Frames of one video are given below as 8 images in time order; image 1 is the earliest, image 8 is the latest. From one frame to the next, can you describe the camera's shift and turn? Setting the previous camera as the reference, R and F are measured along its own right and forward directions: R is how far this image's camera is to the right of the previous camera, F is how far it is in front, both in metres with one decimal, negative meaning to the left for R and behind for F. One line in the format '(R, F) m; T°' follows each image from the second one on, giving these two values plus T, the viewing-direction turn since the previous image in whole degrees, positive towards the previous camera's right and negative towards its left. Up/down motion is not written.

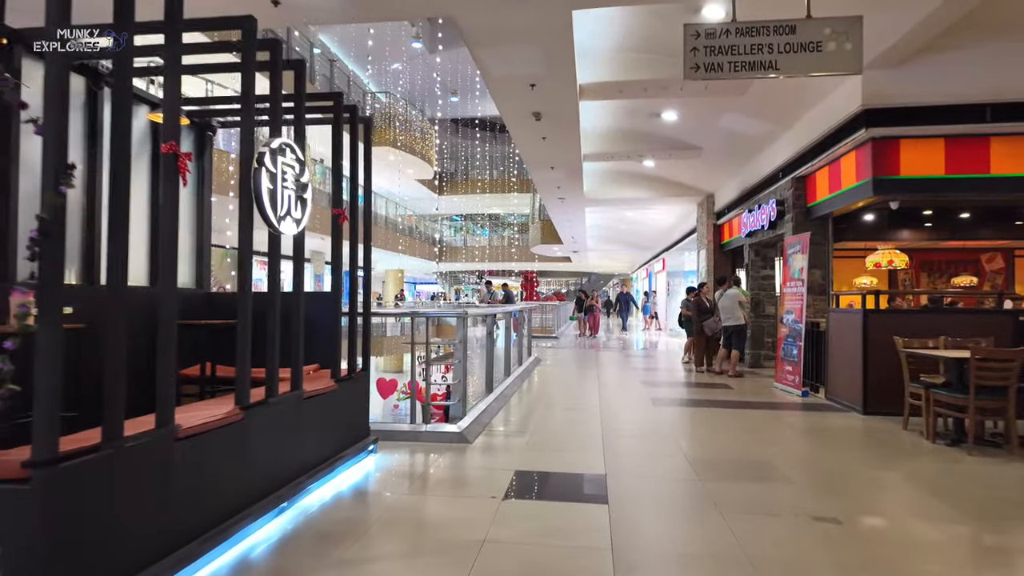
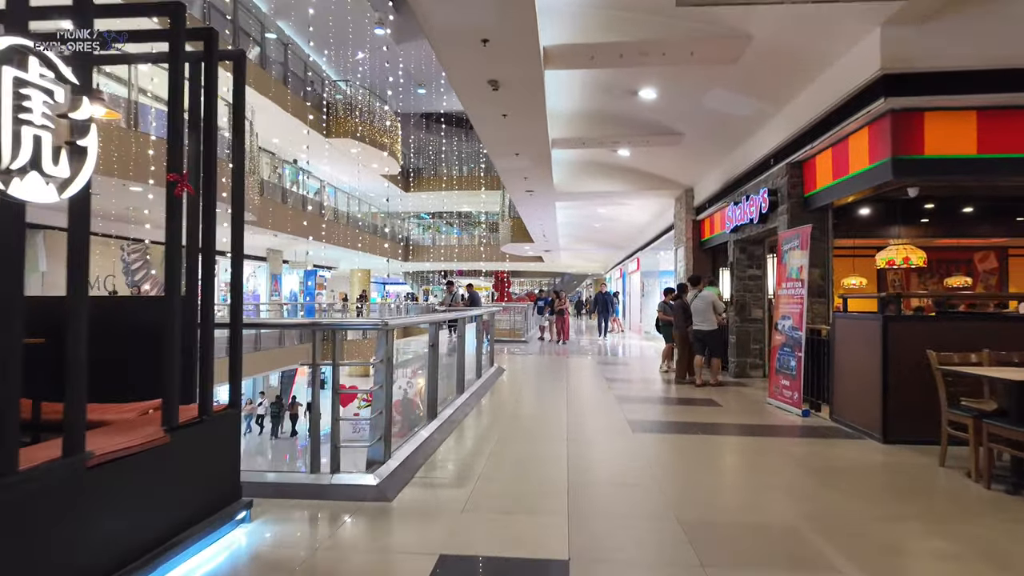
(+0.2, +1.0) m; +3°
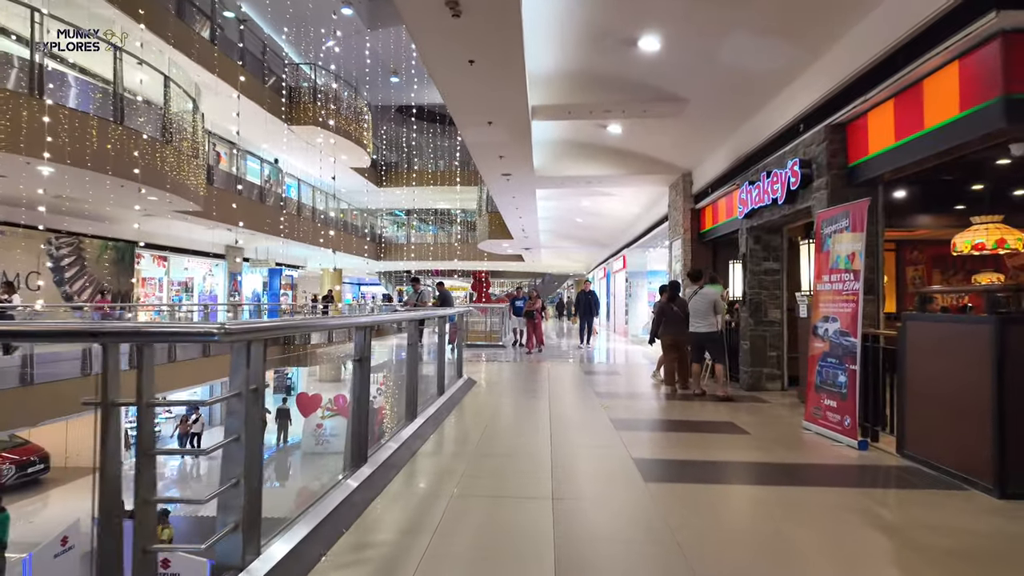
(+0.1, +1.4) m; +2°
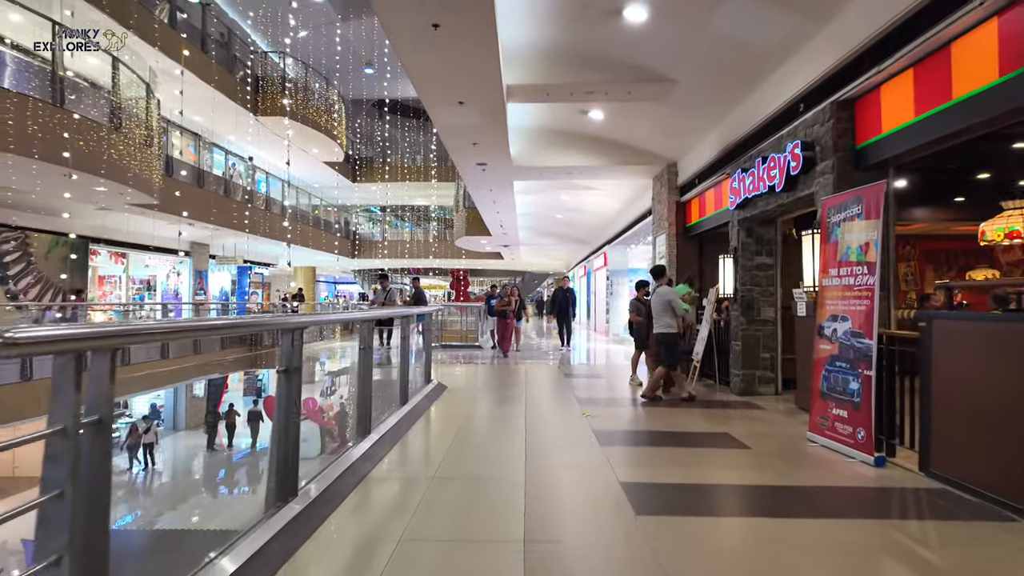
(+0.1, +0.6) m; +2°
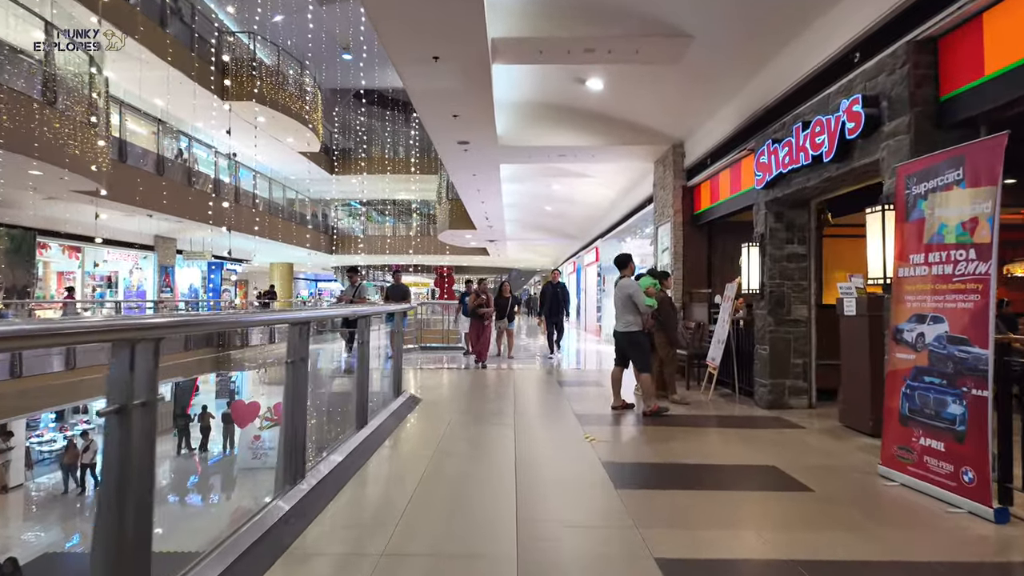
(0.0, +1.0) m; +1°
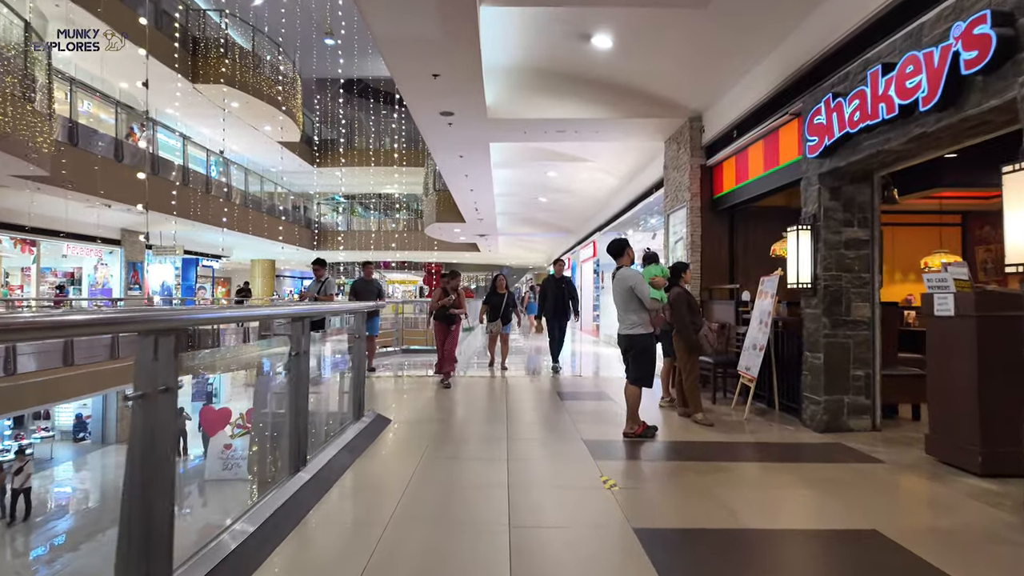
(0.0, +1.1) m; +1°
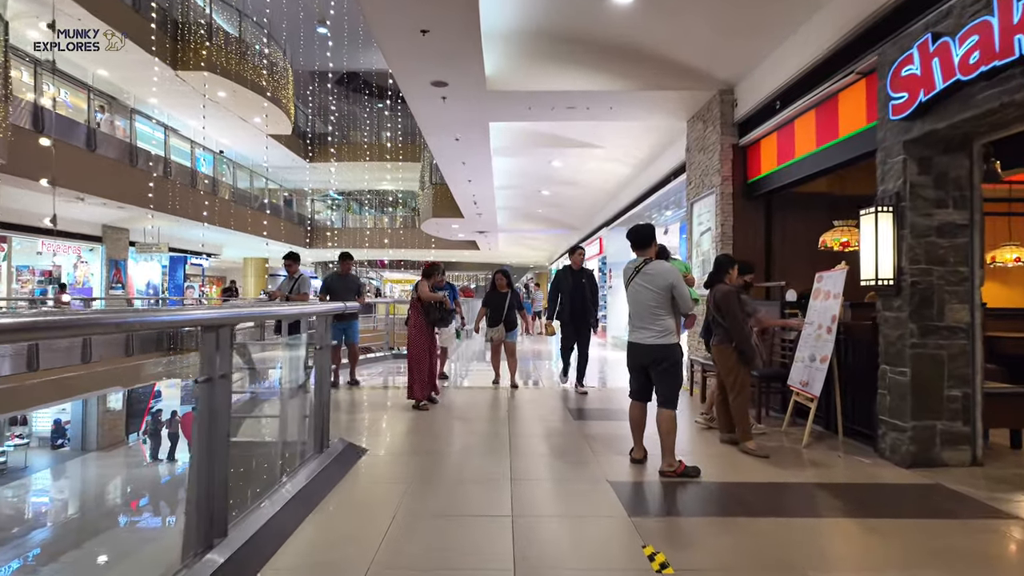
(0.0, +0.9) m; 0°
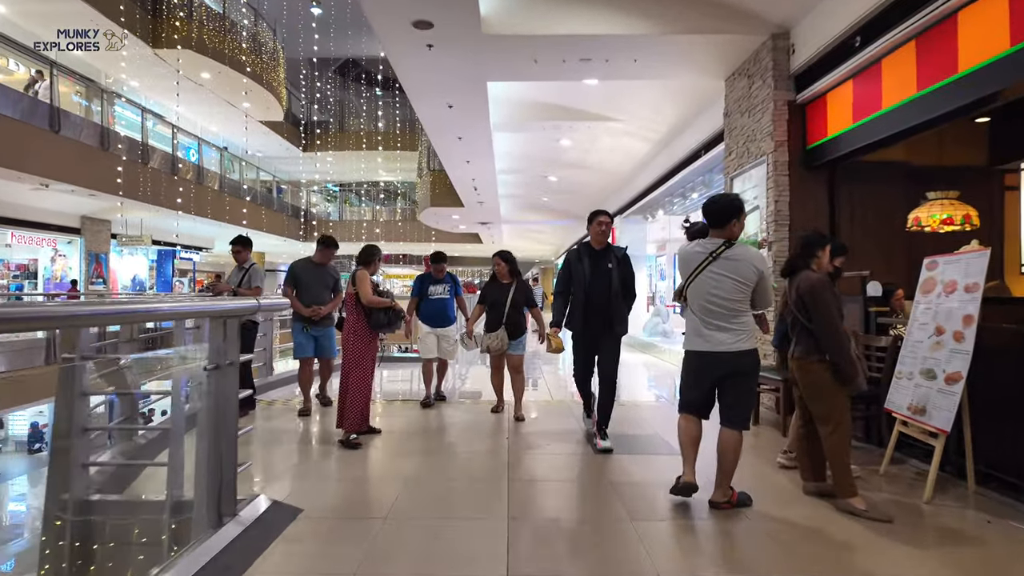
(0.0, +1.1) m; -1°
